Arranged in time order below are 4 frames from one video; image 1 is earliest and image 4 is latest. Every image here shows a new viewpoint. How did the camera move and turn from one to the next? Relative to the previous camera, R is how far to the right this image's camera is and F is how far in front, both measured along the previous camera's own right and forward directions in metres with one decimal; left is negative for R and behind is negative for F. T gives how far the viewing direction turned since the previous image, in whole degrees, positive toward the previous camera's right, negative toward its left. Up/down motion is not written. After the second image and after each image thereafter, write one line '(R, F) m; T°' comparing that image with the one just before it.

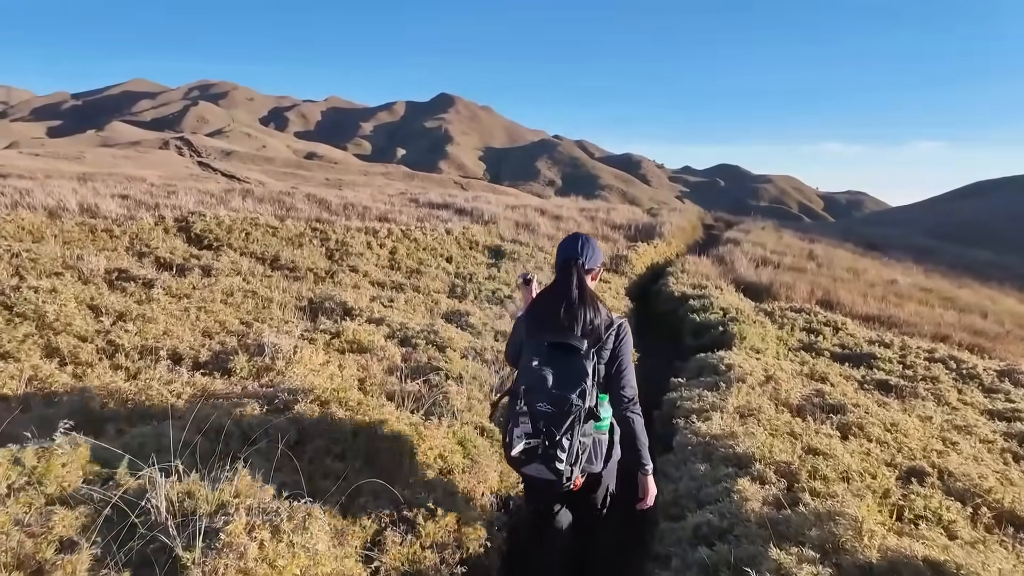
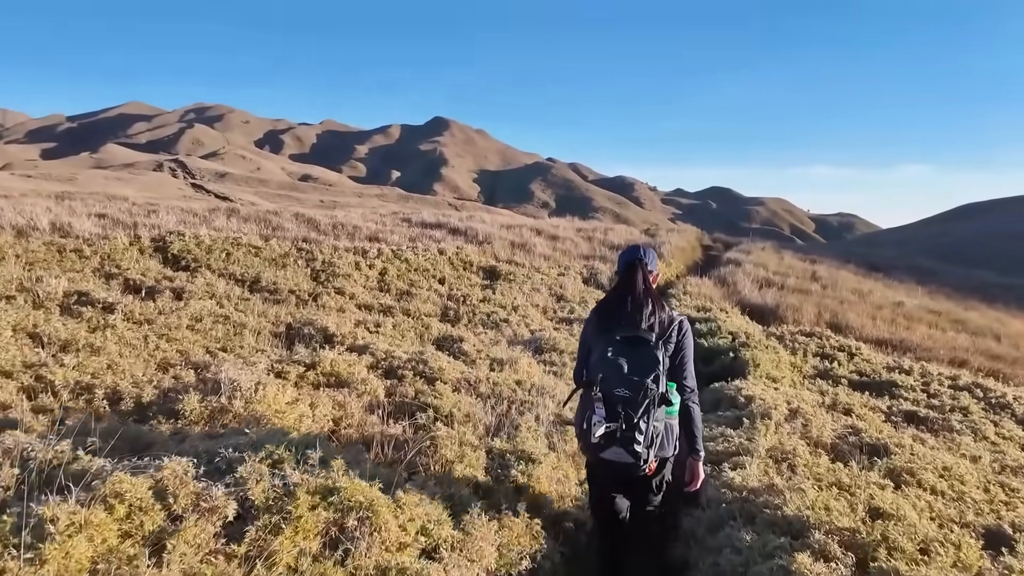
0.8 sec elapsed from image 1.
(0.0, +0.6) m; +1°
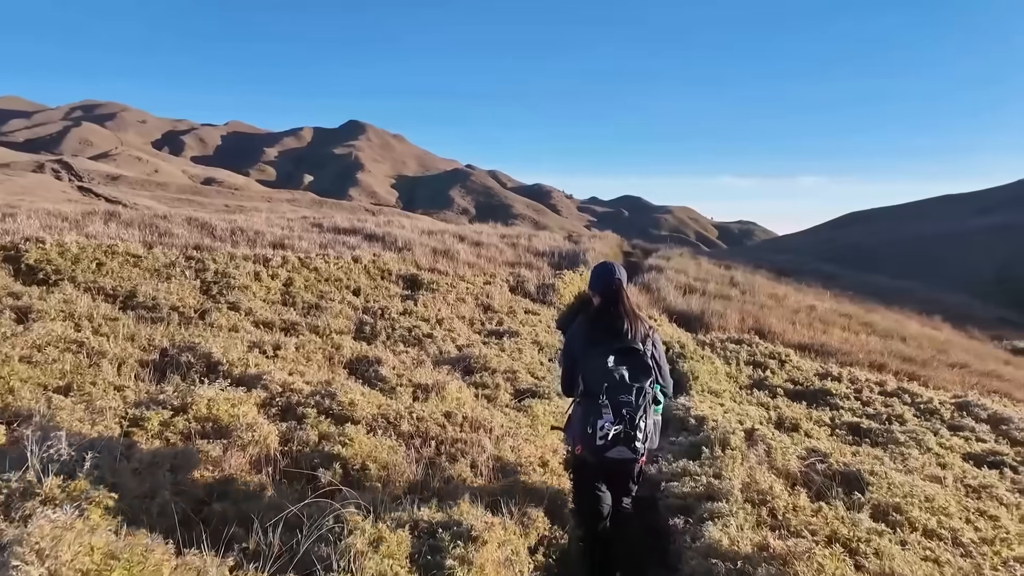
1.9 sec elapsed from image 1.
(0.0, +0.8) m; +8°
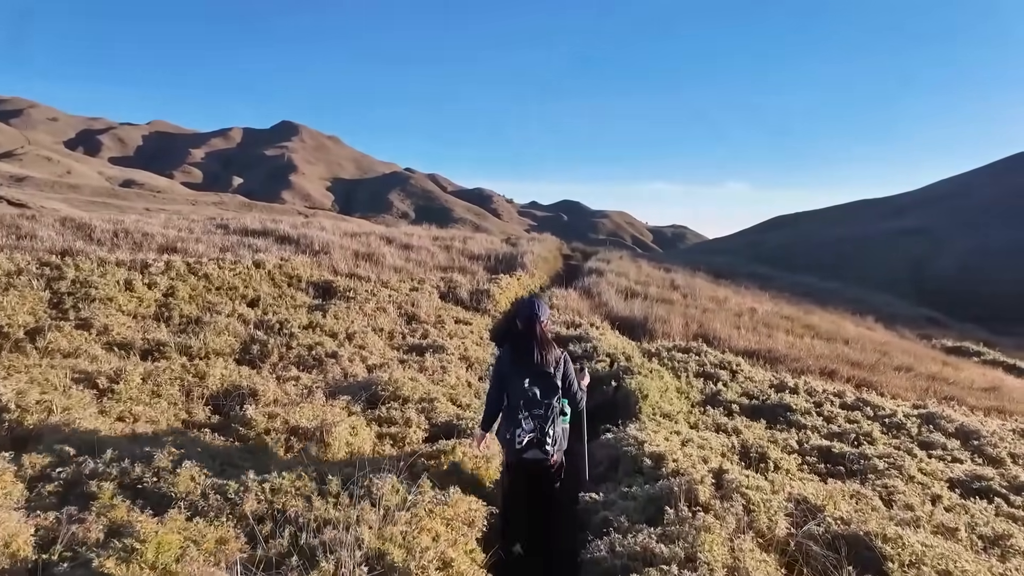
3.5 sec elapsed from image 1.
(+0.3, +1.2) m; +6°
